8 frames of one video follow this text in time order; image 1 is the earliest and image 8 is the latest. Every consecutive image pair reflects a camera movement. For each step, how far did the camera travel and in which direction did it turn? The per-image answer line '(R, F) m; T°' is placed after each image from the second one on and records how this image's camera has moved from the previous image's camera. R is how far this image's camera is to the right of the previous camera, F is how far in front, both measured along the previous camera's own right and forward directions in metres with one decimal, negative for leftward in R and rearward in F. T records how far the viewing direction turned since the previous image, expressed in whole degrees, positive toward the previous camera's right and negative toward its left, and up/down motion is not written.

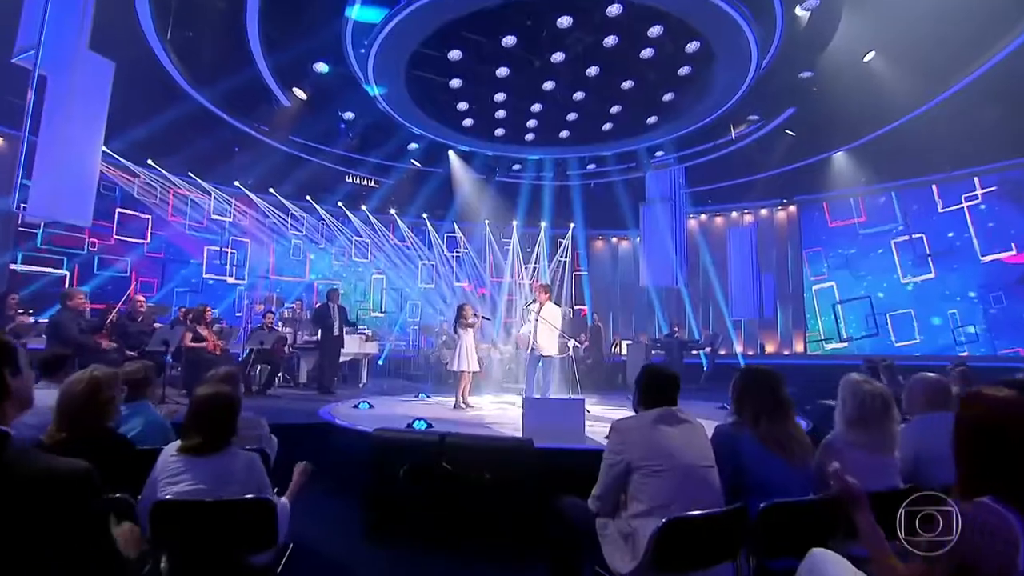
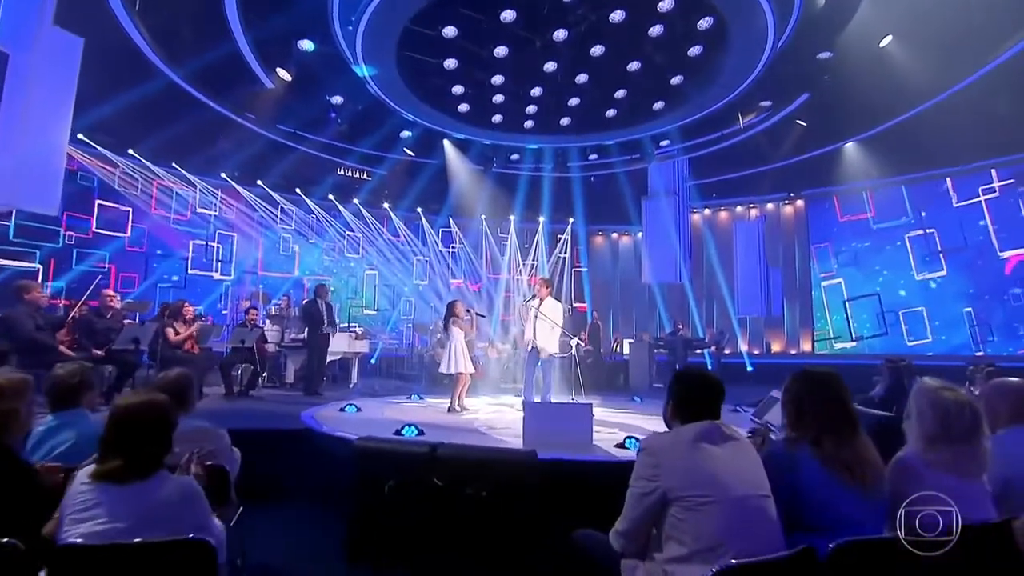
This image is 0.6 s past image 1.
(0.0, +0.6) m; 0°
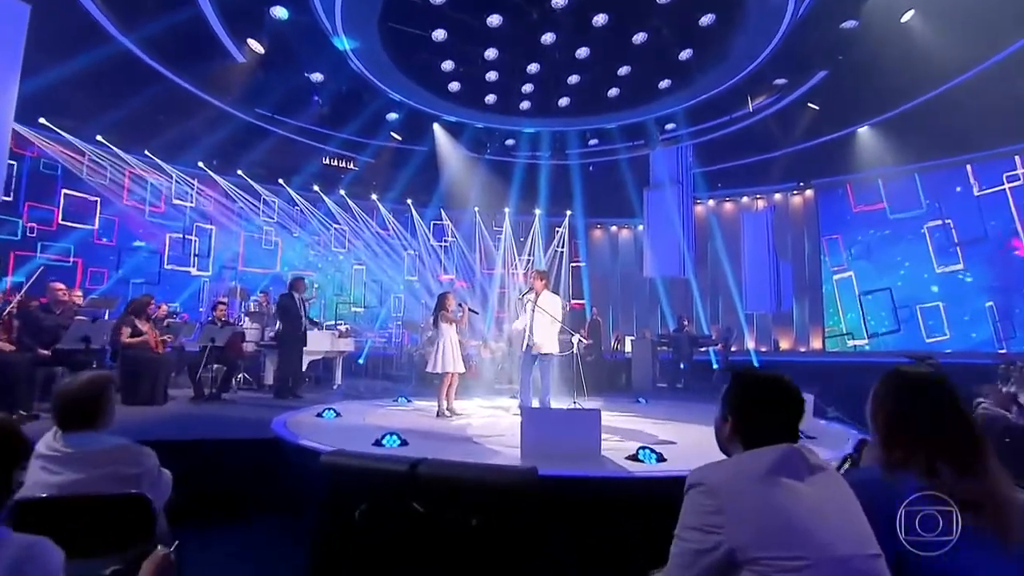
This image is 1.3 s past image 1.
(0.0, +0.8) m; 0°
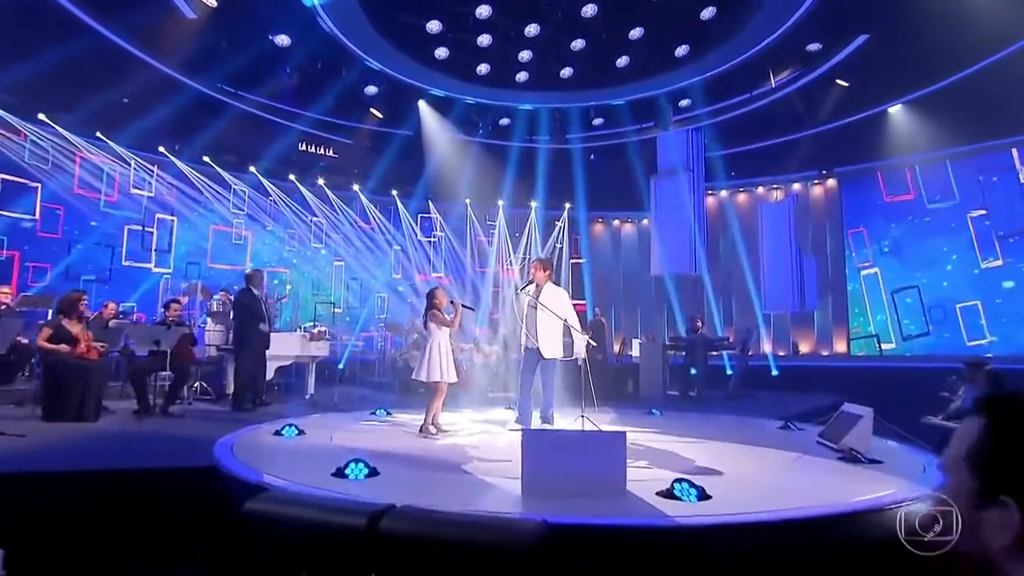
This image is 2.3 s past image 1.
(0.0, +1.3) m; +1°
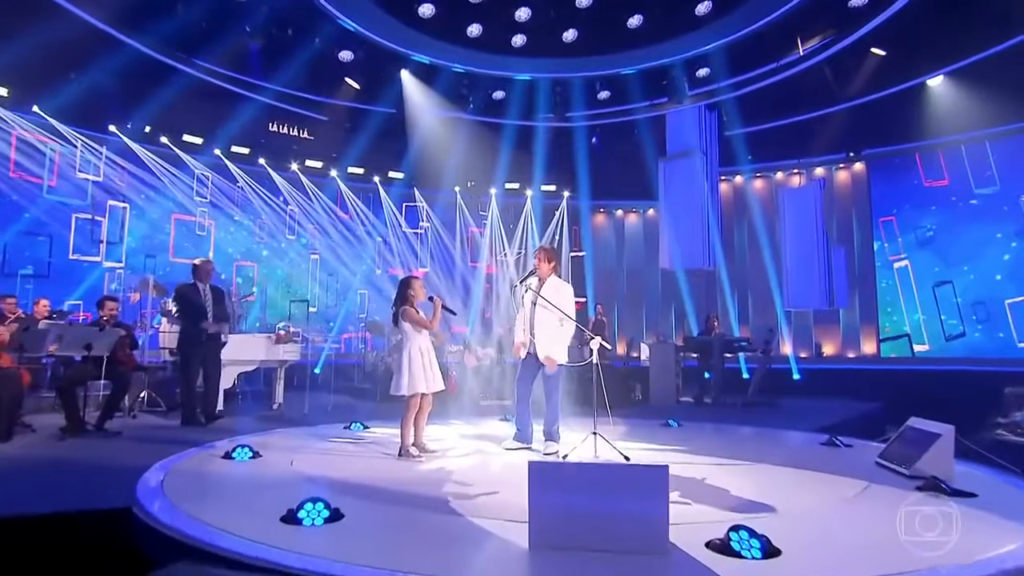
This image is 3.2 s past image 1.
(-0.1, +1.2) m; +1°
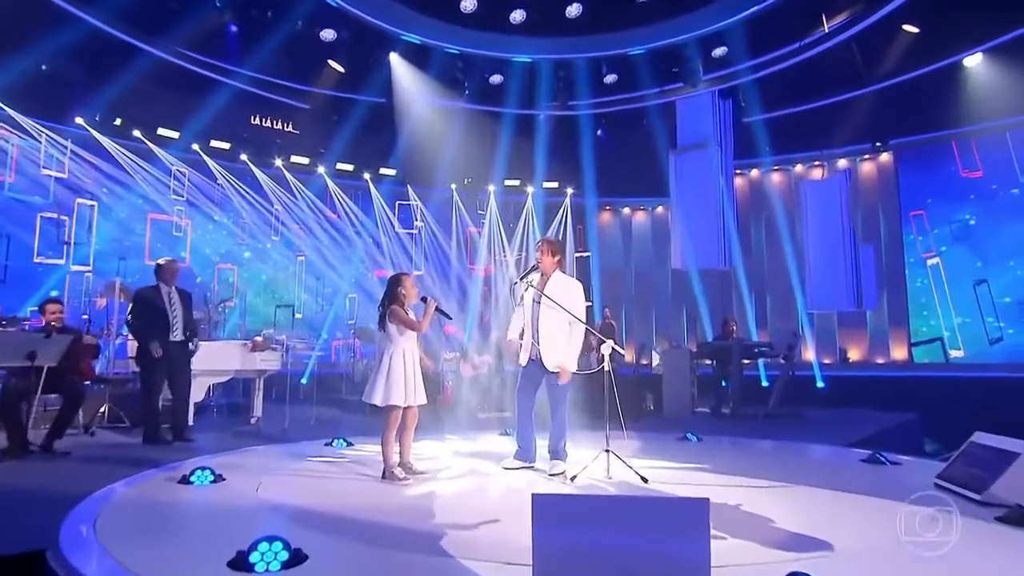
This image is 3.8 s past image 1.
(0.0, +0.8) m; 0°
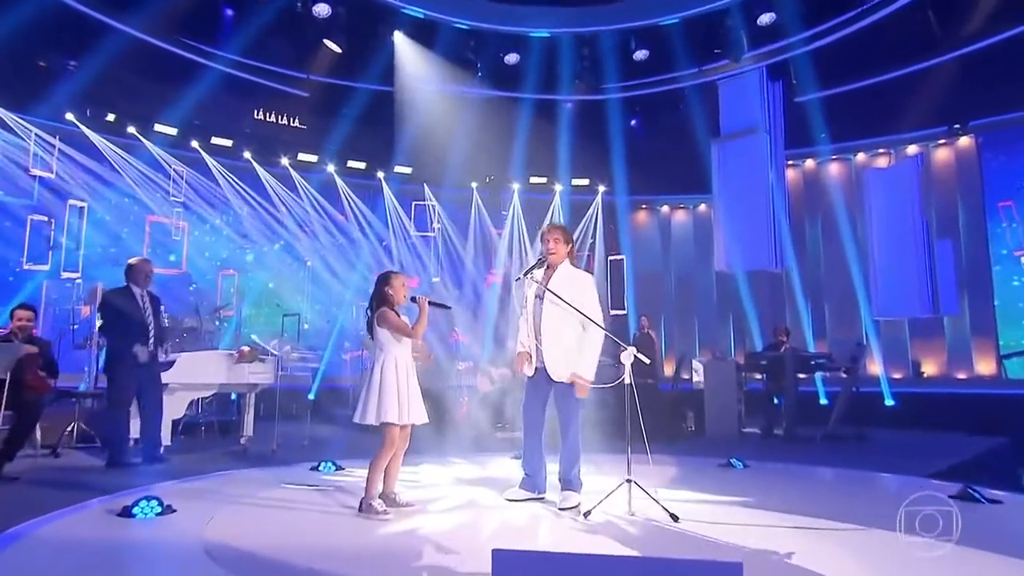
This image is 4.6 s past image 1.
(+0.3, +1.0) m; -4°
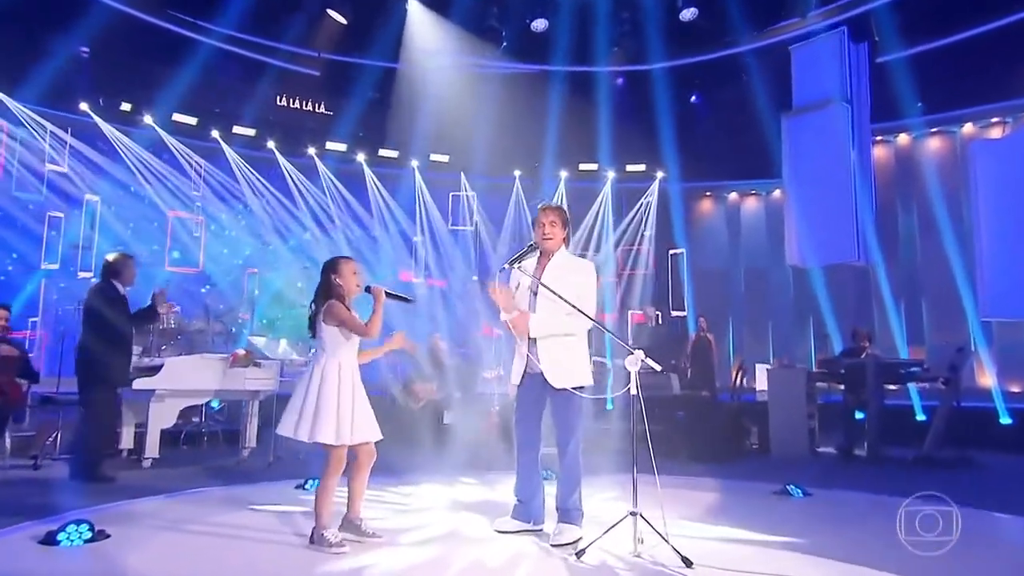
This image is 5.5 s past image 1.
(+0.6, +0.9) m; -8°
